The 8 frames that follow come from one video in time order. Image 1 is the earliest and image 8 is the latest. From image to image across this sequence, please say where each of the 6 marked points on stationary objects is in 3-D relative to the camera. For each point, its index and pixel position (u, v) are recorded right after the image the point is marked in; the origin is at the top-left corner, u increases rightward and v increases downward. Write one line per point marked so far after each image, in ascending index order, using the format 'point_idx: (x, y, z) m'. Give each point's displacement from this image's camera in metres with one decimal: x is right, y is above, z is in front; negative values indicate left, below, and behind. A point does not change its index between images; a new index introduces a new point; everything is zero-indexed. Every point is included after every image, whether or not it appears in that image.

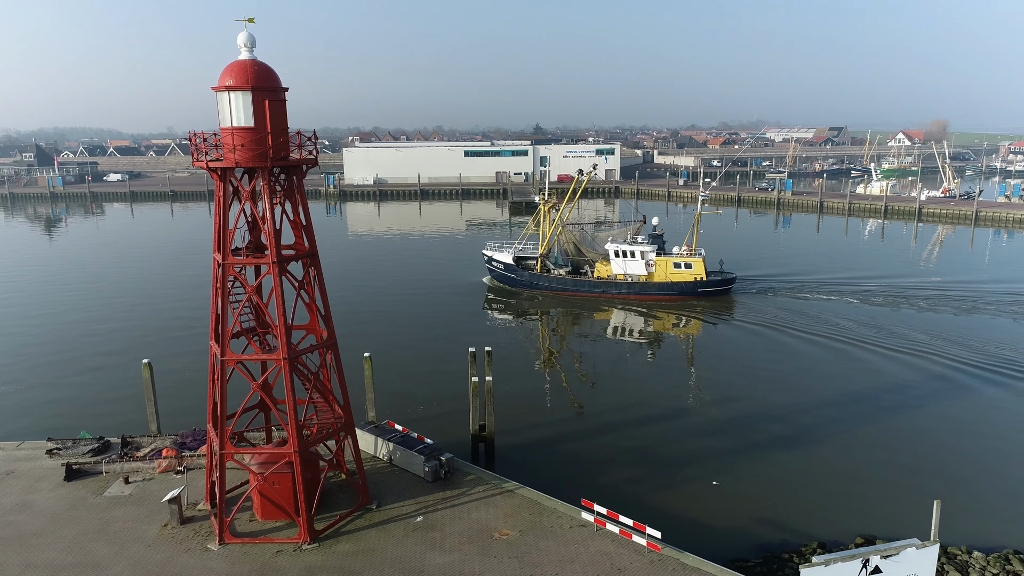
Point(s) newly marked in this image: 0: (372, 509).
0: (-1.8, -2.8, +10.1) m
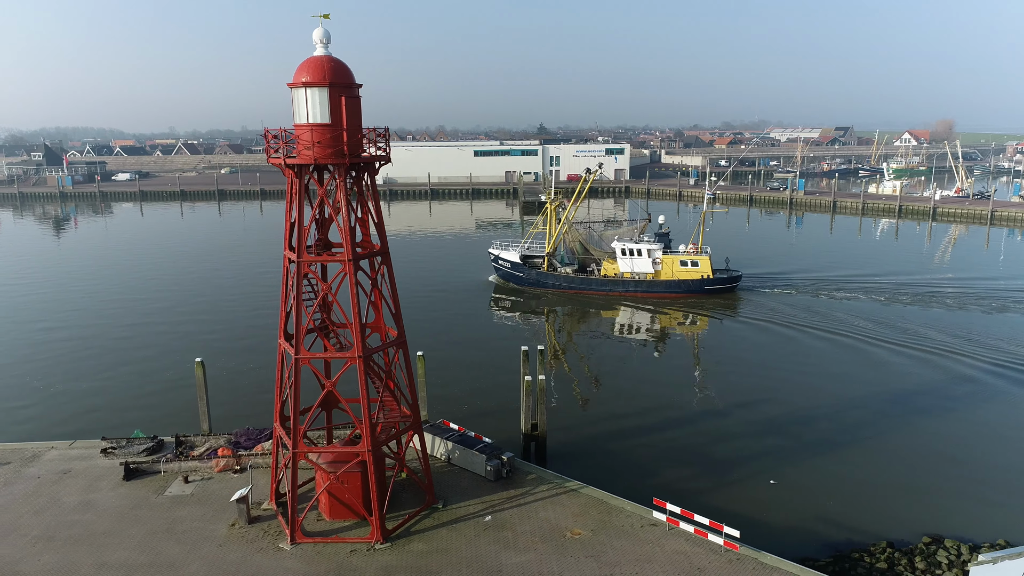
0: (-0.9, -2.8, +10.0) m
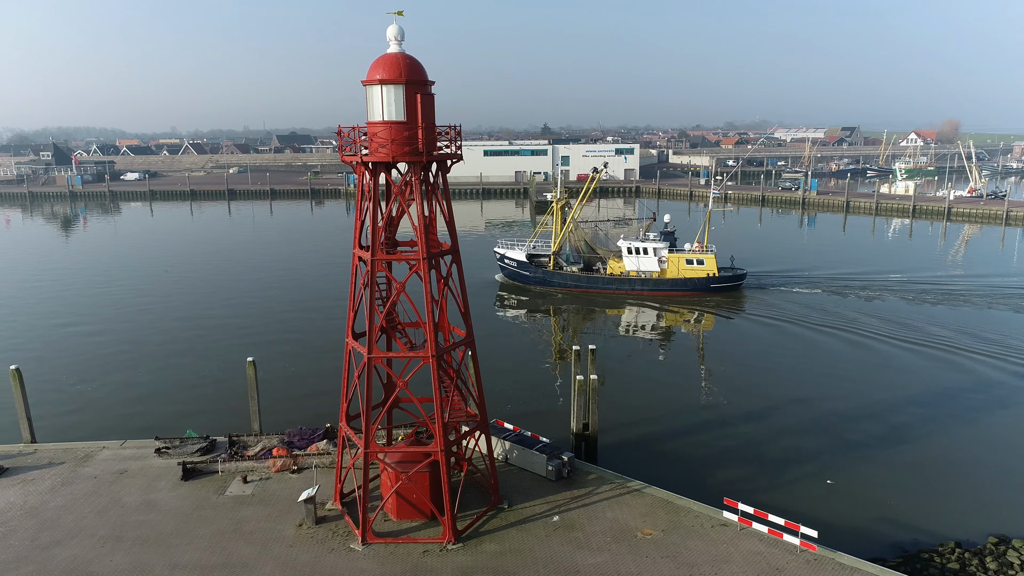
0: (-0.1, -2.8, +10.0) m
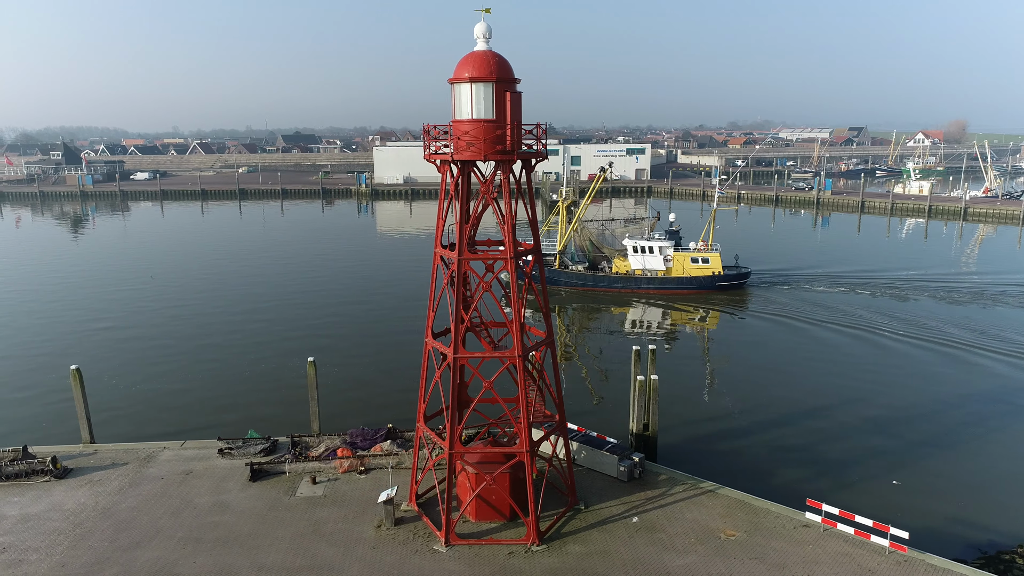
0: (+0.9, -2.8, +9.9) m
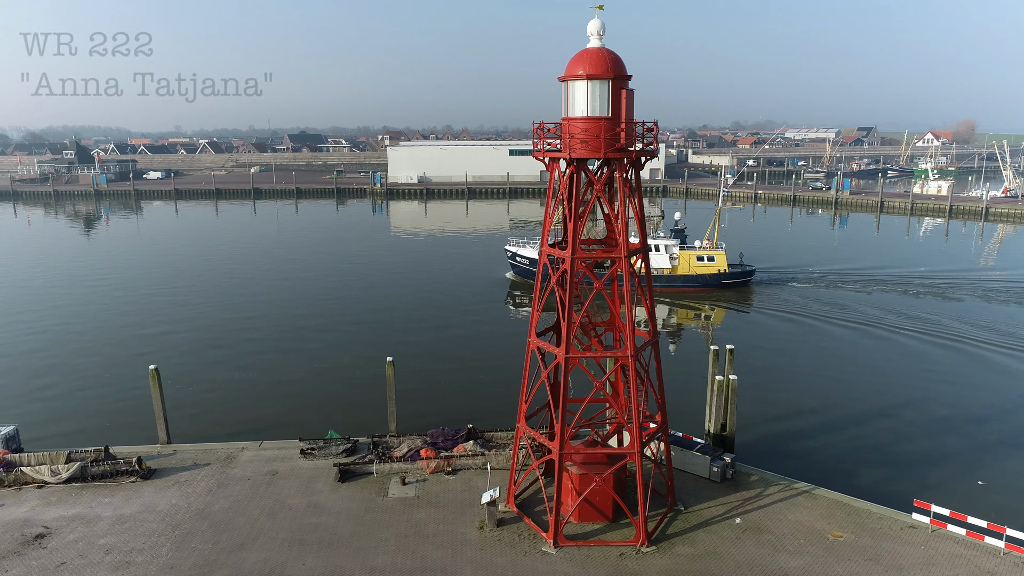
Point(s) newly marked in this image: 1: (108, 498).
0: (+2.1, -2.7, +9.8) m
1: (-5.3, -2.7, +10.3) m
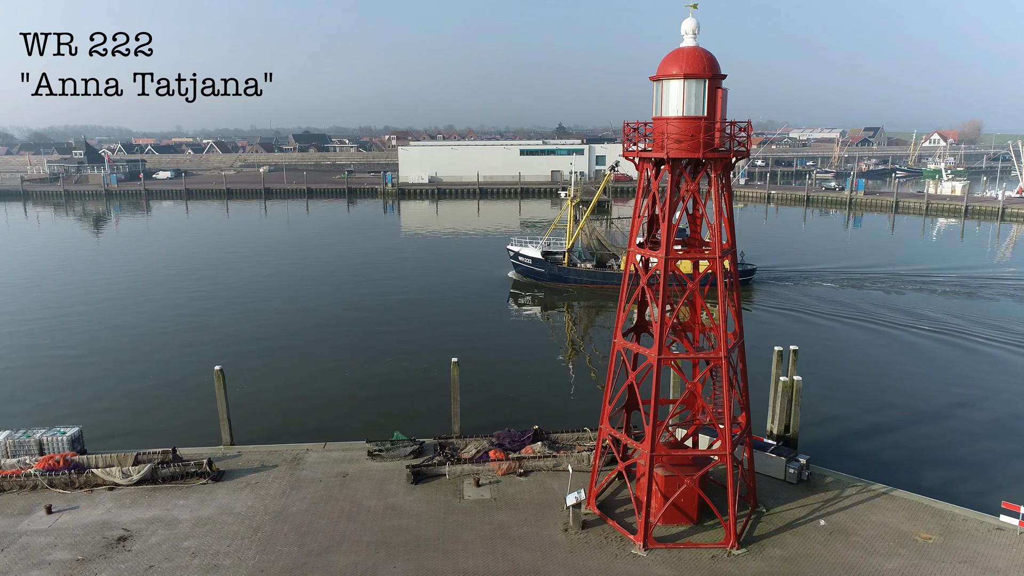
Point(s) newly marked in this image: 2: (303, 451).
0: (+3.1, -2.8, +9.8) m
1: (-4.3, -2.7, +10.2) m
2: (-3.1, -2.4, +11.8) m
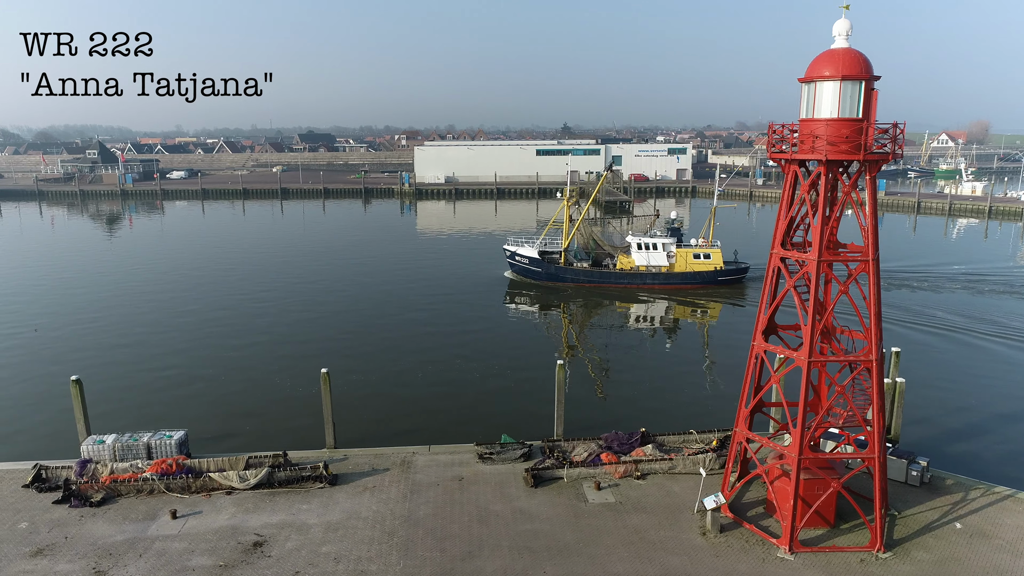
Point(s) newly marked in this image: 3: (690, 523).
0: (+4.7, -2.8, +9.7) m
1: (-2.6, -2.8, +10.2) m
2: (-1.5, -2.5, +11.7) m
3: (+2.1, -2.8, +9.5) m
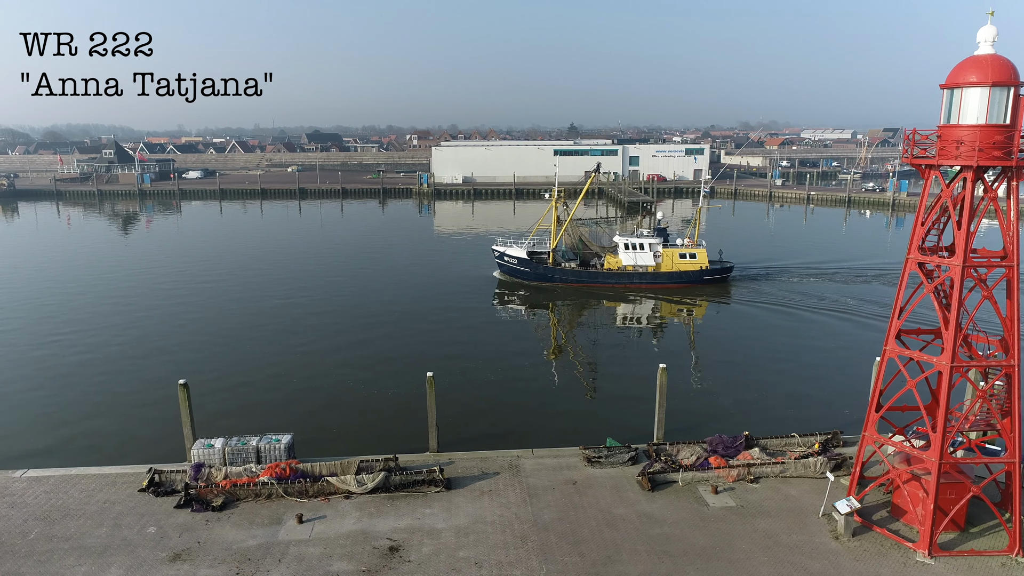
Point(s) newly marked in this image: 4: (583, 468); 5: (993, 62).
0: (+6.3, -2.8, +9.8) m
1: (-1.1, -2.8, +10.2) m
2: (0.0, -2.5, +11.7) m
3: (+3.7, -2.9, +9.6) m
4: (+1.0, -2.6, +11.4) m
5: (+5.1, +2.4, +8.4) m
